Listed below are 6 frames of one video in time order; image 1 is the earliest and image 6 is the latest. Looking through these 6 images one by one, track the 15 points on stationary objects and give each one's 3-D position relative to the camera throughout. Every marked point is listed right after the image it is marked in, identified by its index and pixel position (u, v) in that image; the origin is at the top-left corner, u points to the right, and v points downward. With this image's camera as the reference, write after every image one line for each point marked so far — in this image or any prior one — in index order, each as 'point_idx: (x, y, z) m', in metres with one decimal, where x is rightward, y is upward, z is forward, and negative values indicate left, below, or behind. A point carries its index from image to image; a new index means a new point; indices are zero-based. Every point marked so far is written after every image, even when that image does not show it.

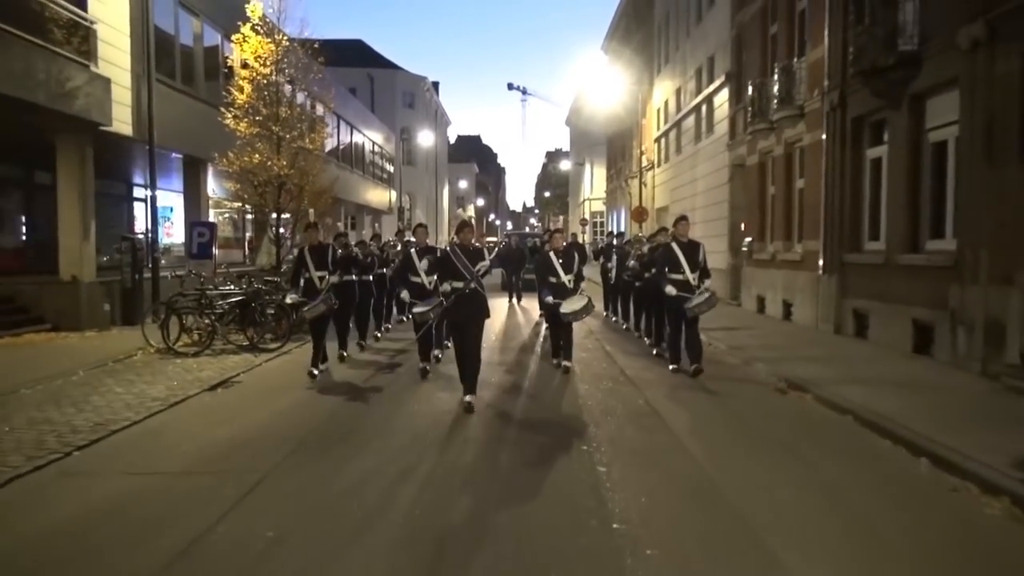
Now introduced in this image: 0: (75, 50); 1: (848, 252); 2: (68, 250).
0: (-8.7, +4.8, +15.3) m
1: (+6.6, +0.7, +15.1) m
2: (-9.6, +0.8, +16.8) m
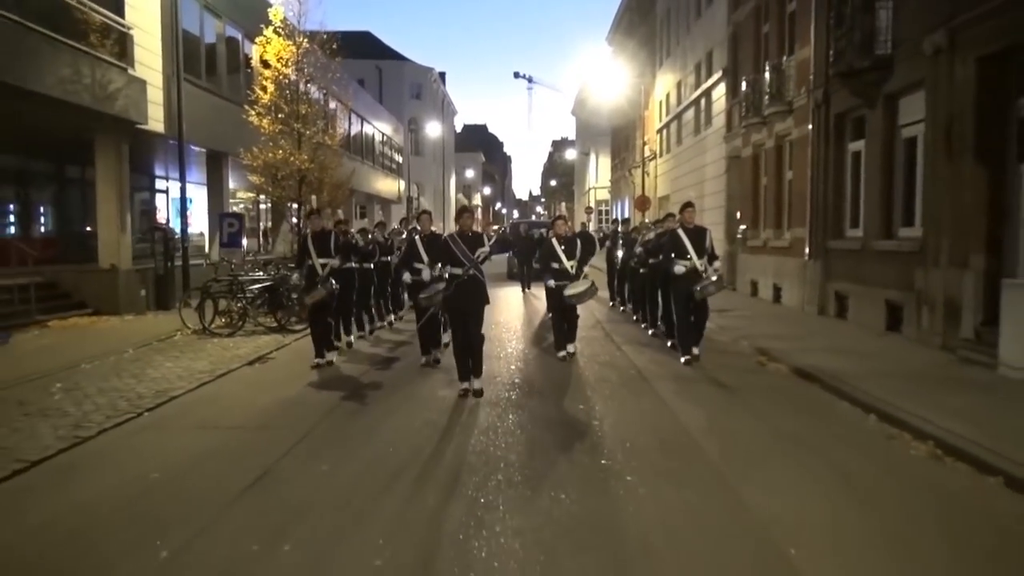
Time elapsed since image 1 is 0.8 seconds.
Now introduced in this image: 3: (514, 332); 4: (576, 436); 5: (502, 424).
0: (-8.5, +5.0, +16.6) m
1: (+6.7, +1.0, +16.3) m
2: (-9.4, +1.1, +18.1) m
3: (+0.2, -1.1, +13.9) m
4: (+0.6, -1.5, +7.9) m
5: (-0.1, -1.5, +8.2) m
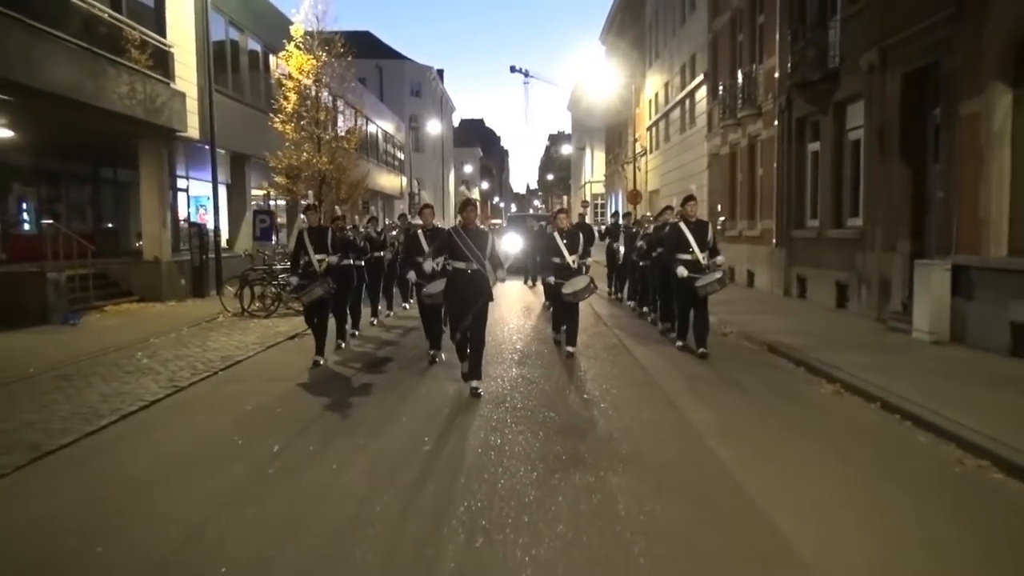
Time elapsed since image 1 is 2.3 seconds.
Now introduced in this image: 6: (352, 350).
0: (-8.6, +5.3, +18.7) m
1: (+6.7, +1.4, +18.5) m
2: (-9.4, +1.3, +20.2) m
3: (+0.2, -0.8, +16.1) m
4: (+0.7, -1.3, +10.0) m
5: (-0.1, -1.3, +10.4) m
6: (-2.8, -1.1, +13.8) m
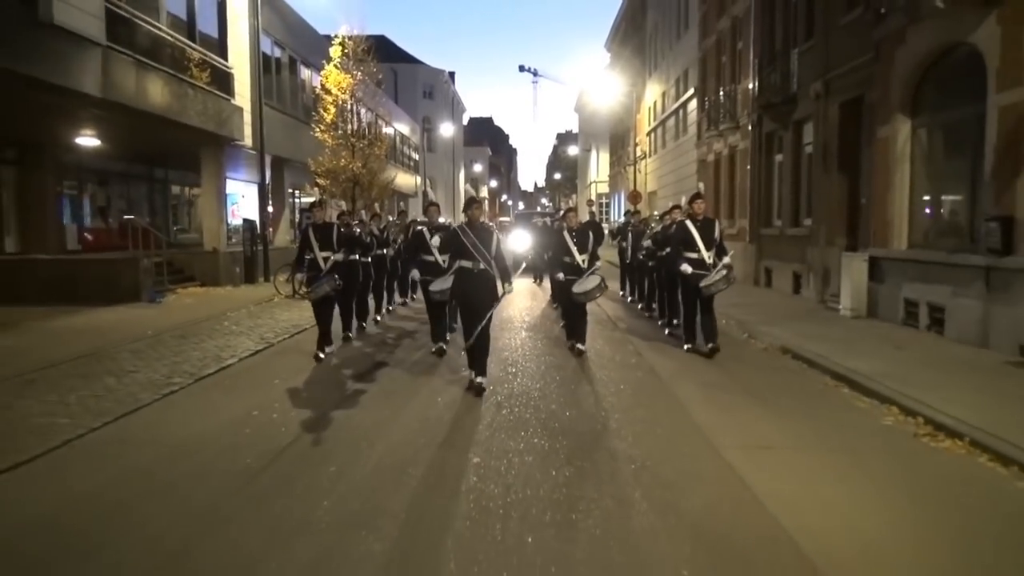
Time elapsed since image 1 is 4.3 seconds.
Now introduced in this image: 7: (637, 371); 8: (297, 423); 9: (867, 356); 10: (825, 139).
0: (-8.3, +5.7, +21.9) m
1: (+7.0, +1.7, +21.6) m
2: (-9.1, +1.7, +23.5) m
3: (+0.4, -0.5, +19.3) m
4: (+0.8, -1.0, +13.2) m
5: (+0.1, -1.0, +13.6) m
6: (-2.6, -0.8, +17.0) m
7: (+1.8, -1.2, +11.0) m
8: (-2.2, -1.4, +8.1) m
9: (+5.1, -1.0, +11.2) m
10: (+6.9, +3.3, +17.1) m
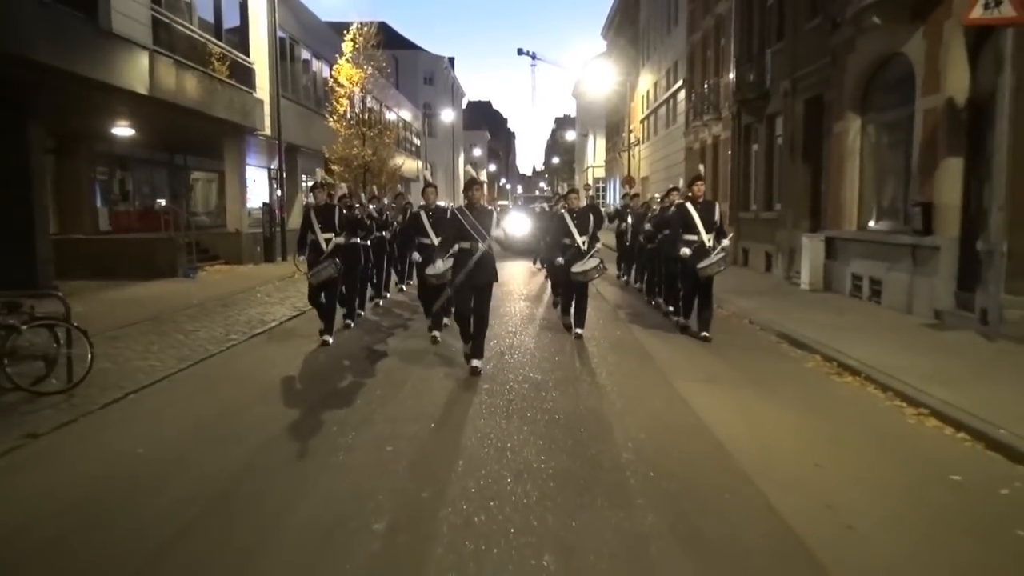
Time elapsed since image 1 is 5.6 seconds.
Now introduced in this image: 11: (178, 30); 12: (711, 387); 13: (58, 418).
0: (-8.3, +6.3, +23.8) m
1: (+6.9, +2.3, +23.6) m
2: (-9.2, +2.4, +25.4) m
3: (+0.4, +0.1, +21.3) m
4: (+0.8, -0.5, +15.2) m
5: (+0.1, -0.5, +15.6) m
6: (-2.7, -0.2, +19.0) m
7: (+1.8, -0.8, +13.1) m
8: (-2.2, -1.0, +10.2) m
9: (+5.1, -0.6, +13.2) m
10: (+6.9, +3.8, +19.0) m
11: (-8.5, +6.5, +19.7) m
12: (+2.3, -1.1, +8.9) m
13: (-4.5, -1.3, +7.7) m
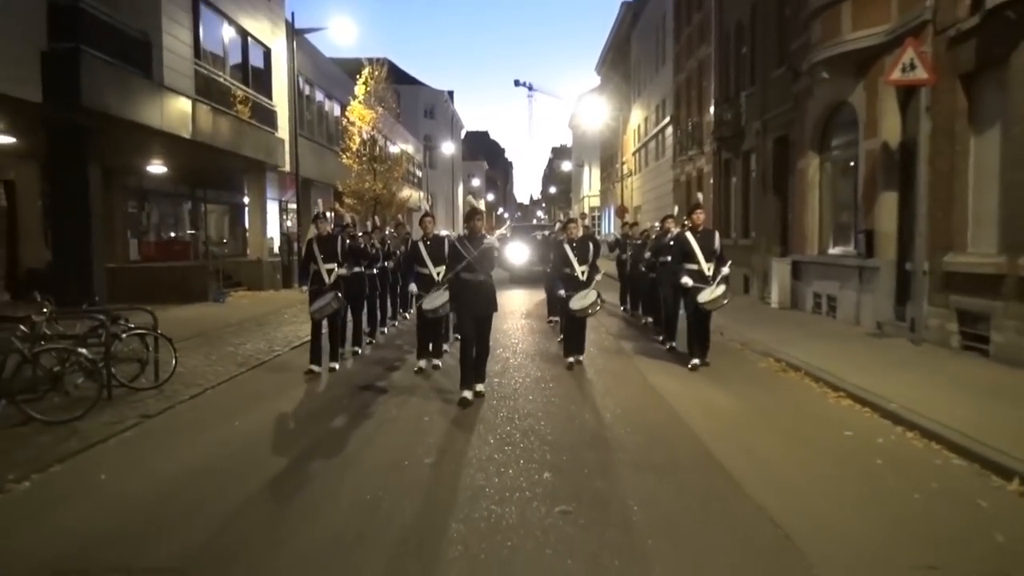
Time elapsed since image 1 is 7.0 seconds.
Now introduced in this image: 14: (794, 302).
0: (-8.3, +5.6, +26.0) m
1: (+6.9, +1.6, +25.7) m
2: (-9.1, +1.6, +27.5) m
3: (+0.4, -0.5, +23.3) m
4: (+0.9, -0.9, +17.3) m
5: (+0.1, -0.9, +17.7) m
6: (-2.6, -0.8, +21.0) m
7: (+1.8, -1.1, +15.1) m
8: (-2.2, -1.3, +12.2) m
9: (+5.2, -0.9, +15.3) m
10: (+6.9, +3.3, +21.2) m
11: (-8.5, +5.9, +21.9) m
12: (+2.4, -1.3, +10.9) m
13: (-4.4, -1.5, +9.7) m
14: (+6.7, -0.3, +18.5) m
